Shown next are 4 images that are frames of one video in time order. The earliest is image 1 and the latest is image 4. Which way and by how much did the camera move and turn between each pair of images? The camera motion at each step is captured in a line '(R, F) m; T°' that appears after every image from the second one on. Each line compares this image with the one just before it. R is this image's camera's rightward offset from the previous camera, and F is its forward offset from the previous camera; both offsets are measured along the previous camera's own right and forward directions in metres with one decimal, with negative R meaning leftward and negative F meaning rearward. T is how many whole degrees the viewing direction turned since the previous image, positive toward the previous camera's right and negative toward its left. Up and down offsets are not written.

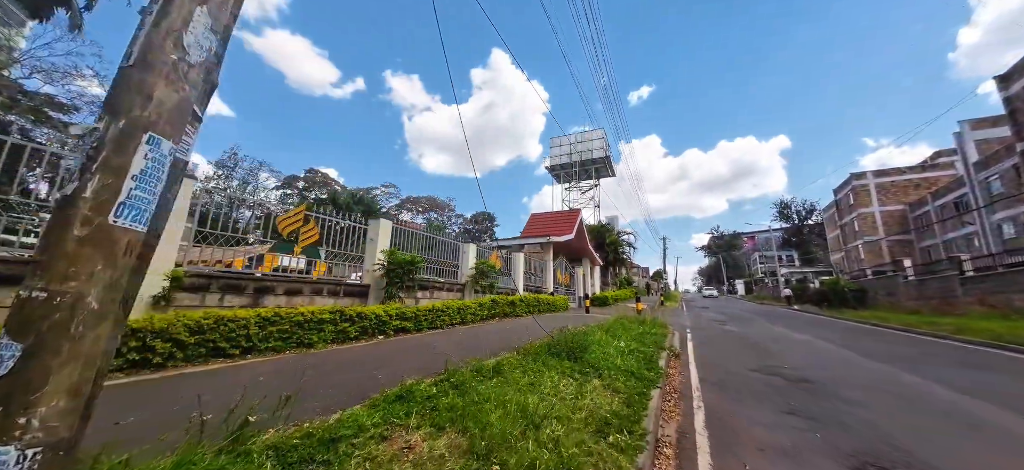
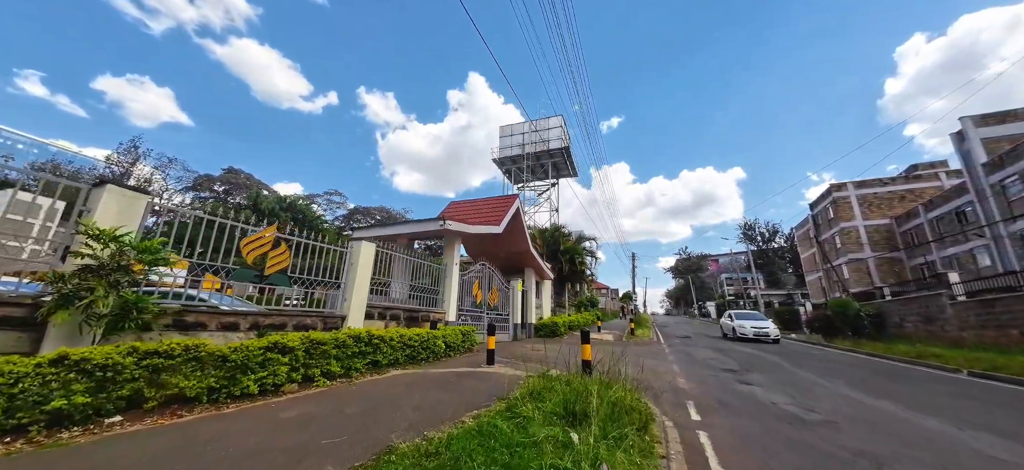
(+2.8, +6.5) m; +4°
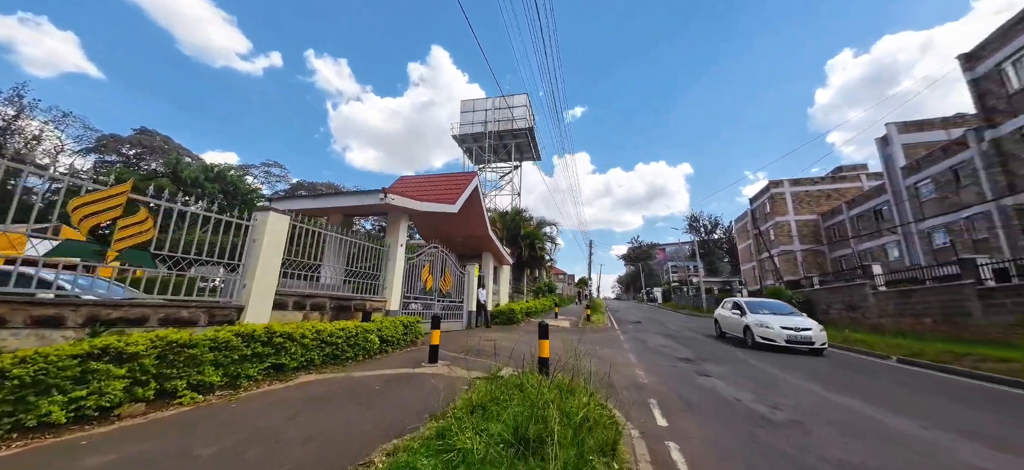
(+0.2, +1.0) m; +7°
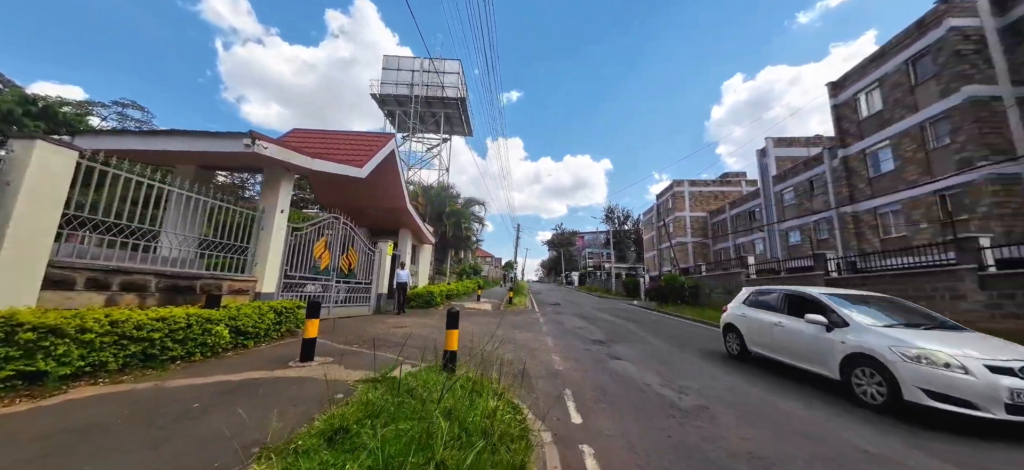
(+0.2, +0.8) m; +12°
